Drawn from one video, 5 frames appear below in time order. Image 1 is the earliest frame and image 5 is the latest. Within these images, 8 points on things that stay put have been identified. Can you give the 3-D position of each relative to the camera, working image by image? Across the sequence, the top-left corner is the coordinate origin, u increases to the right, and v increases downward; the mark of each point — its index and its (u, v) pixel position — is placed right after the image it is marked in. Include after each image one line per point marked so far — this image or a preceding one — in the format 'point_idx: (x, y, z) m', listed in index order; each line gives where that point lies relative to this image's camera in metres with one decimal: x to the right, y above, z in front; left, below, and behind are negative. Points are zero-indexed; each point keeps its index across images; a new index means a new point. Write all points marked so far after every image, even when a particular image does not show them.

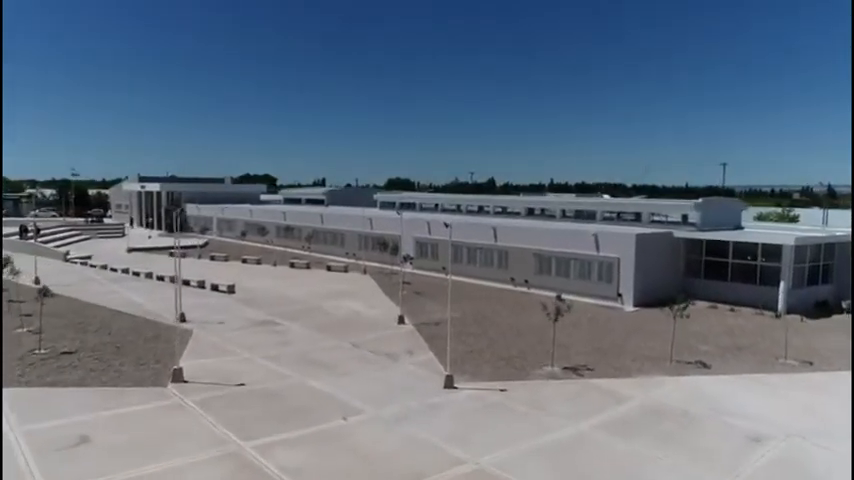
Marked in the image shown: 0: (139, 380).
0: (-7.3, -3.6, +16.5) m
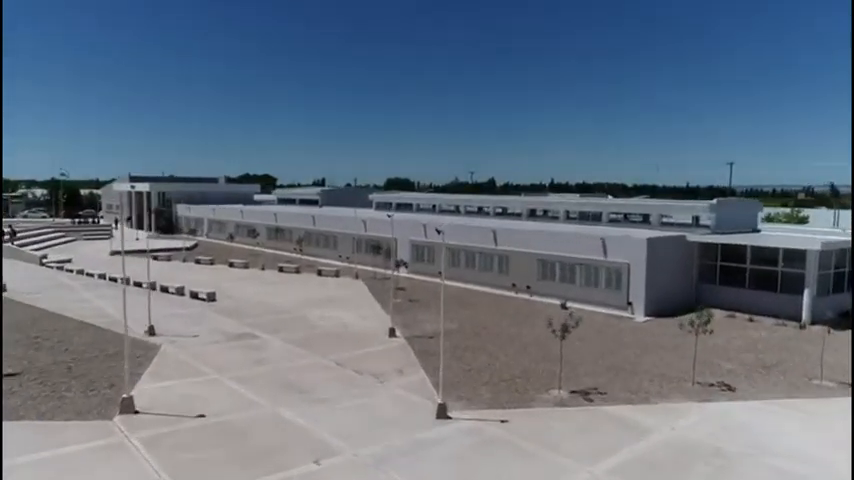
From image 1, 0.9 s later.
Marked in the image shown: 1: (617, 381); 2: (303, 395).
0: (-7.6, -3.8, +14.3) m
1: (+5.2, -3.8, +17.7) m
2: (-3.1, -3.8, +16.0) m
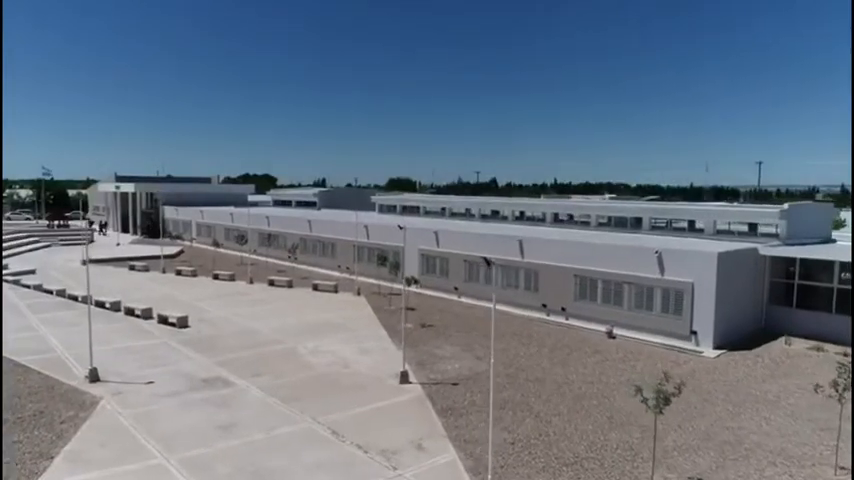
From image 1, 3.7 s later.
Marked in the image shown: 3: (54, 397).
0: (-7.0, -4.3, +9.2) m
1: (+5.8, -4.4, +12.6) m
2: (-2.5, -4.3, +10.9) m
3: (-9.2, -3.8, +15.9) m
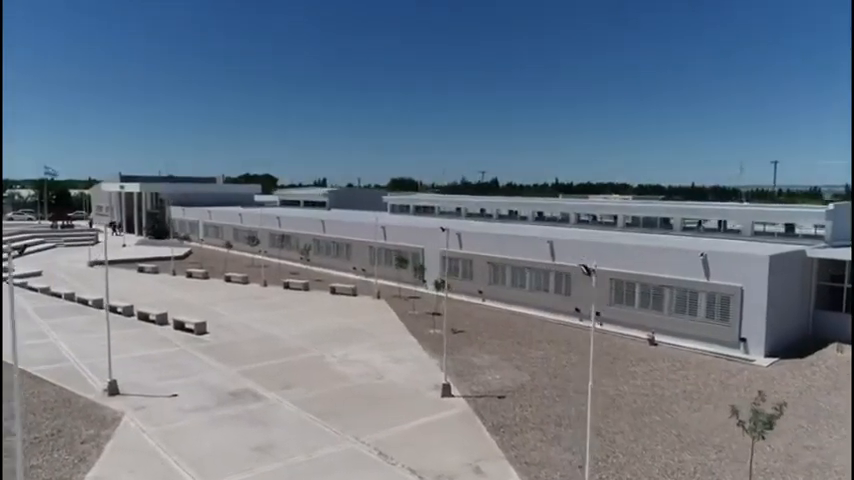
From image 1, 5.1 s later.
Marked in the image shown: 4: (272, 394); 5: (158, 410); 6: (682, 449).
0: (-5.9, -4.3, +8.0) m
1: (+6.9, -4.4, +11.3) m
2: (-1.3, -4.4, +9.7) m
3: (-8.1, -3.9, +14.7) m
4: (-3.9, -3.9, +16.5) m
5: (-6.2, -4.0, +15.0) m
6: (+5.1, -4.2, +13.1) m
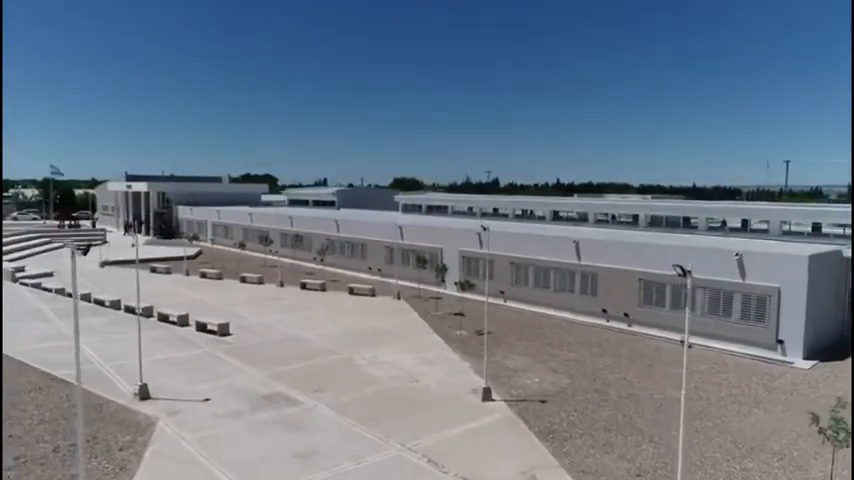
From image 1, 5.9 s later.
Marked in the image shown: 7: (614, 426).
0: (-4.9, -4.3, +7.5) m
1: (+7.9, -4.4, +10.9) m
2: (-0.4, -4.4, +9.2) m
3: (-7.1, -3.9, +14.2) m
4: (-3.0, -3.9, +16.0) m
5: (-5.3, -3.9, +14.5) m
6: (+6.1, -4.2, +12.6) m
7: (+4.1, -4.1, +14.2) m
